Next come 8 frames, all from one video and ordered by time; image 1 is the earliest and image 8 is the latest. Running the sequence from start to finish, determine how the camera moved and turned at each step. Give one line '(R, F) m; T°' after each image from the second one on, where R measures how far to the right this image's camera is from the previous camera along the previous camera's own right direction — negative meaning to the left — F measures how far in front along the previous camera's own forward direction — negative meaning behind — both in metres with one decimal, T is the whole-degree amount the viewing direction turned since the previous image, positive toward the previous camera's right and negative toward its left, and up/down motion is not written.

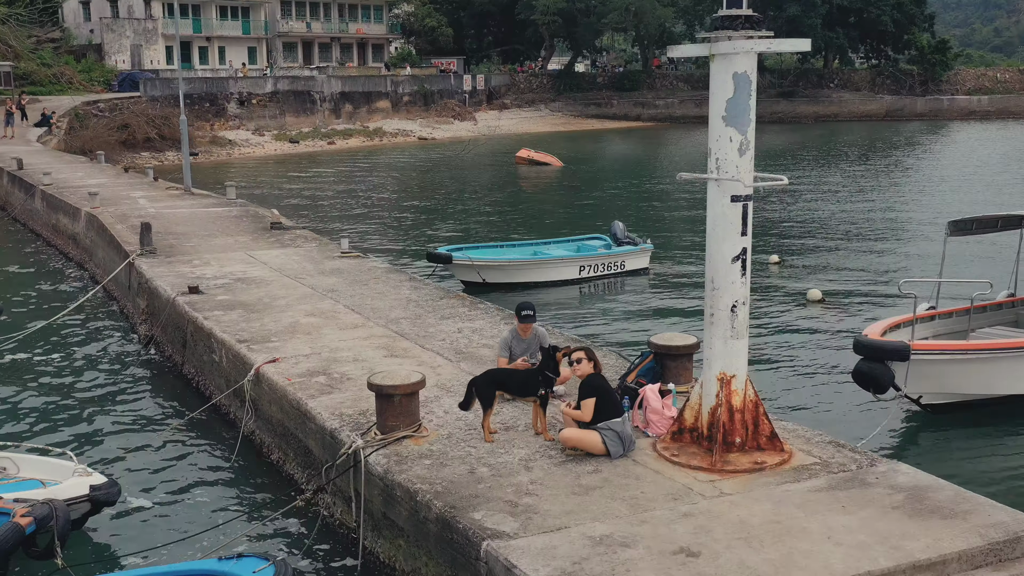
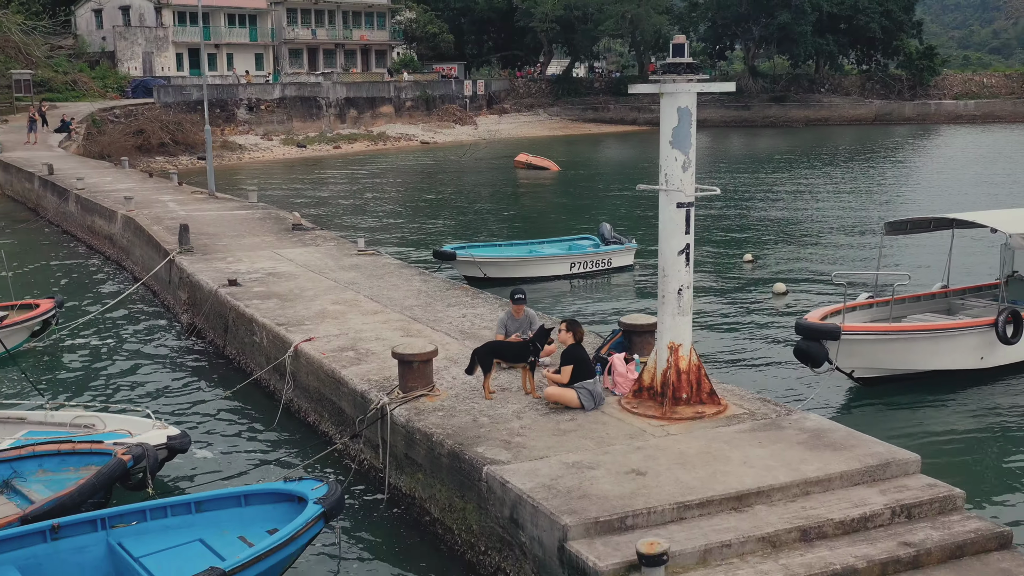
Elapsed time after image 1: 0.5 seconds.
(0.0, -1.8) m; 0°
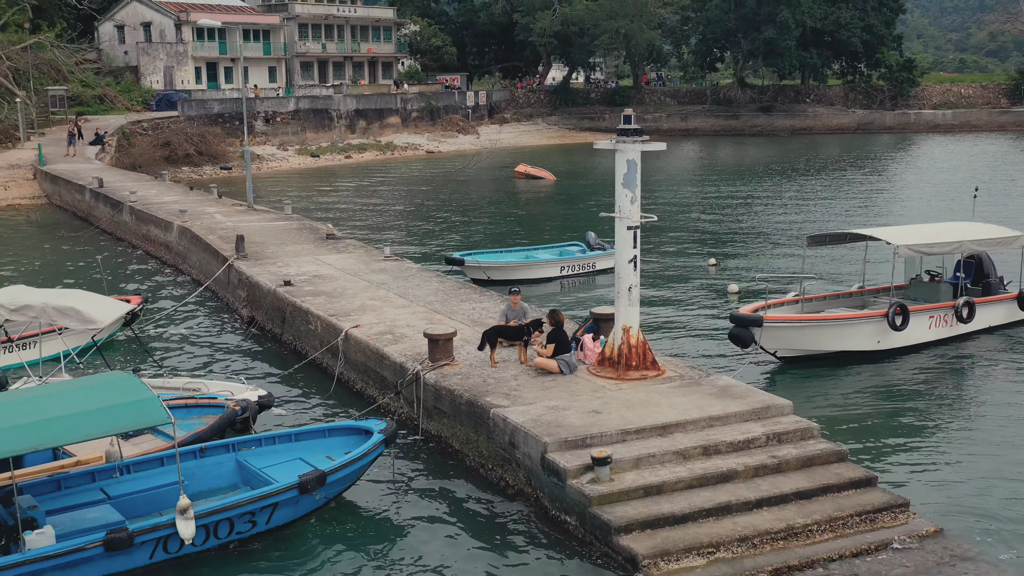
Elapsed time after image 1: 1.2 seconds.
(0.0, -3.3) m; 0°
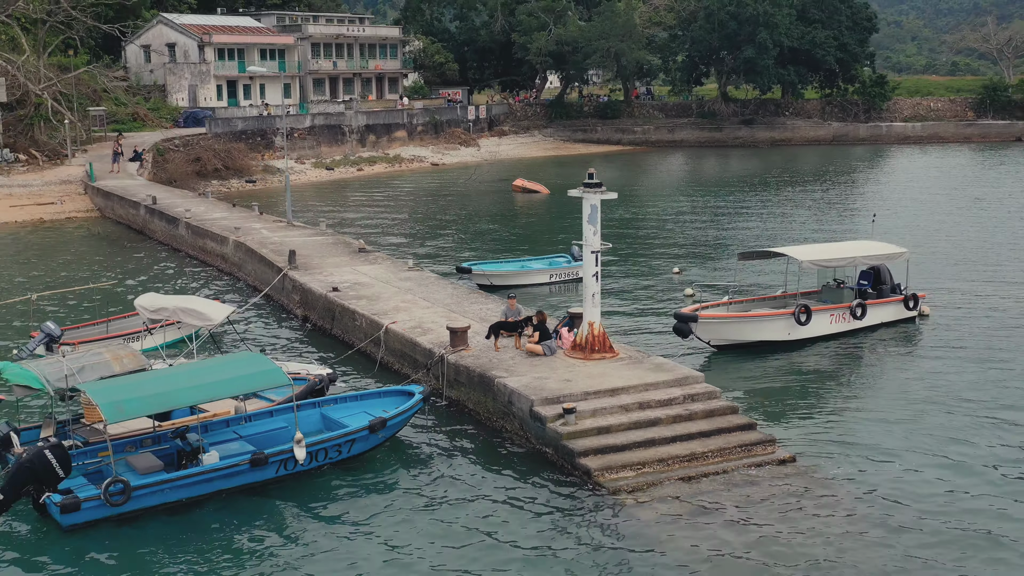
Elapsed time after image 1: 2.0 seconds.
(0.0, -4.7) m; 0°
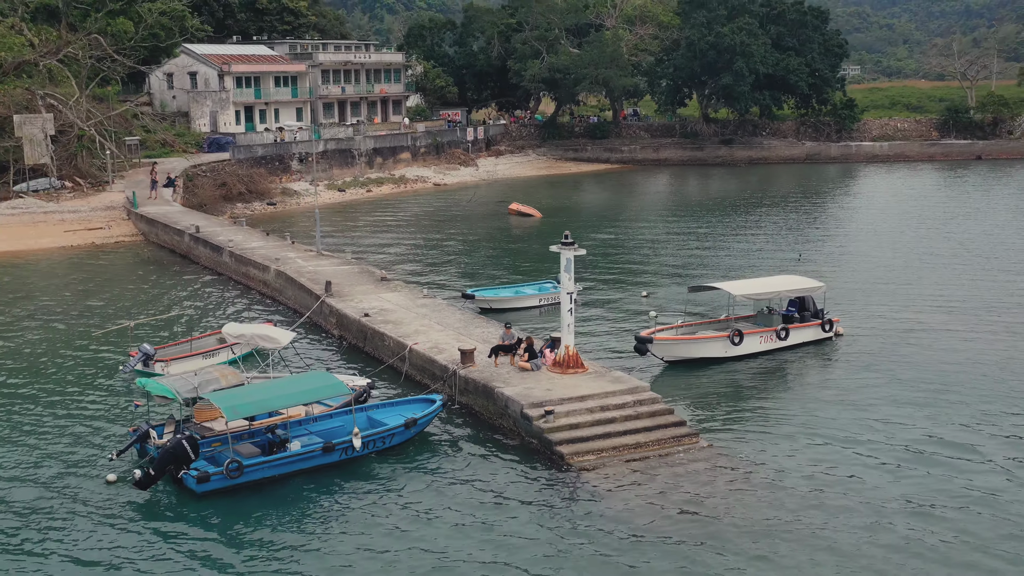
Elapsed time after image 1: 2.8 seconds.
(0.0, -5.4) m; 0°
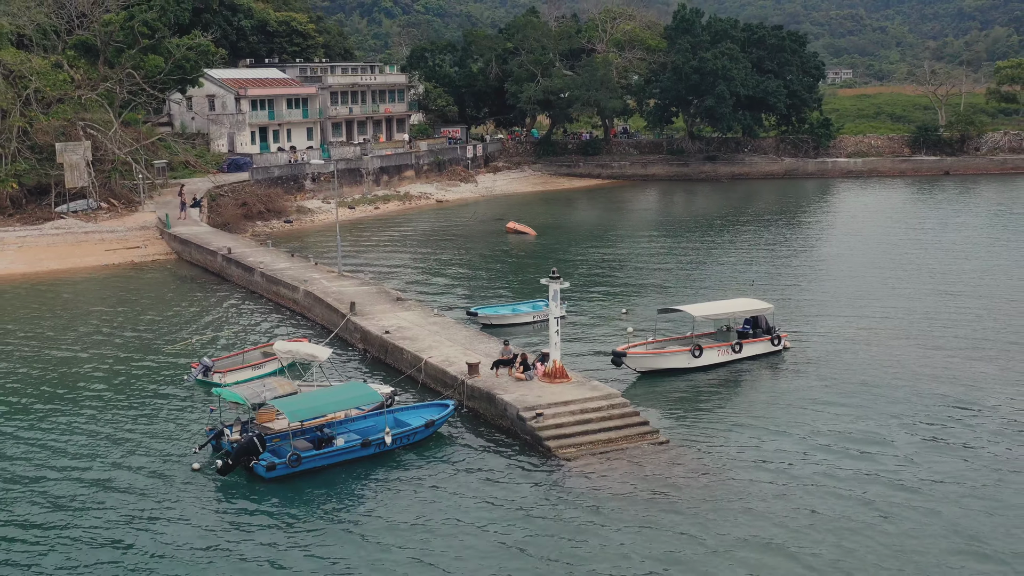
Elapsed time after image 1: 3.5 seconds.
(0.0, -5.0) m; 0°
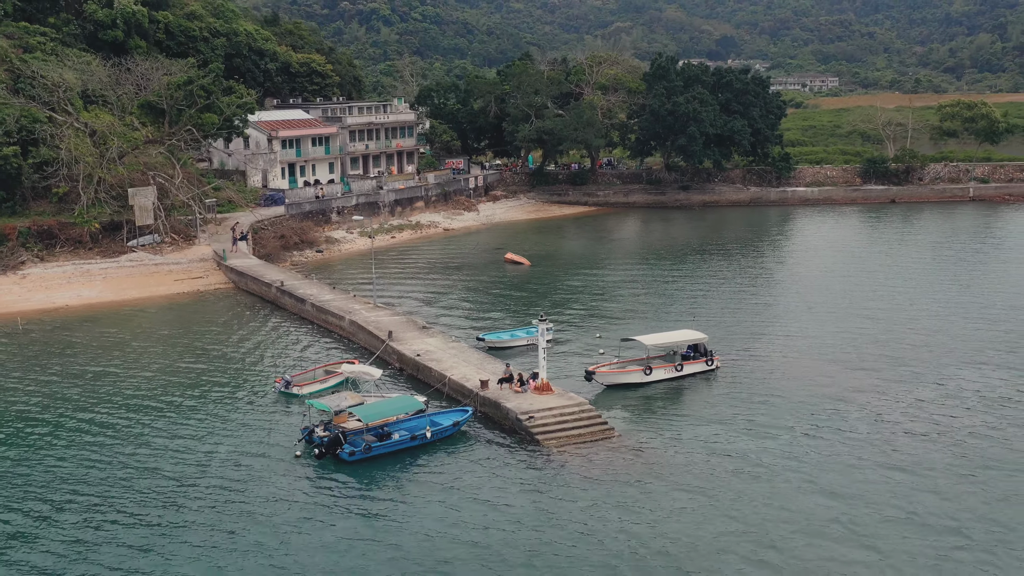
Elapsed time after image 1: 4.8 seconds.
(-0.1, -10.8) m; 0°
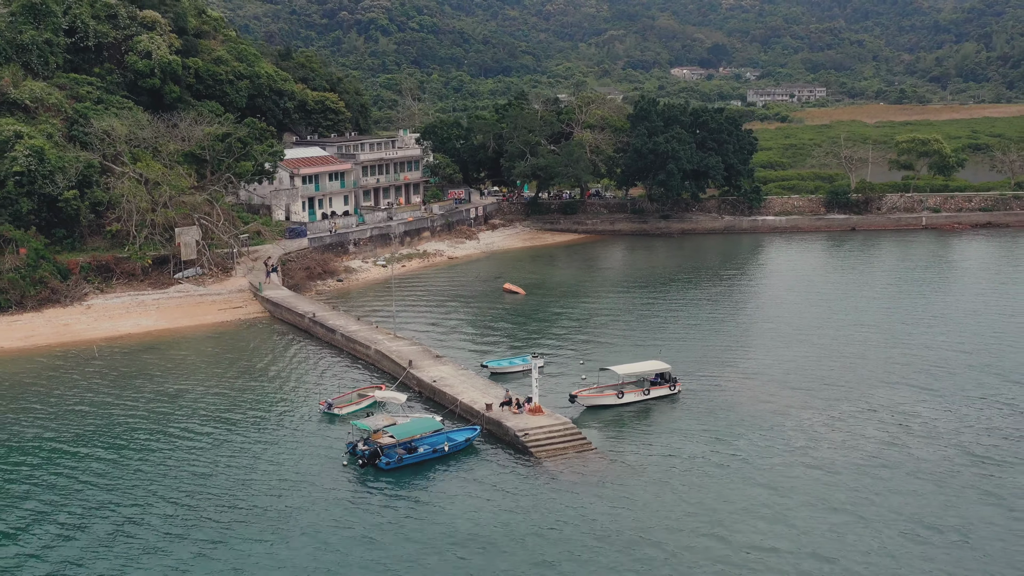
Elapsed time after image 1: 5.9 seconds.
(-0.1, -9.8) m; 0°
